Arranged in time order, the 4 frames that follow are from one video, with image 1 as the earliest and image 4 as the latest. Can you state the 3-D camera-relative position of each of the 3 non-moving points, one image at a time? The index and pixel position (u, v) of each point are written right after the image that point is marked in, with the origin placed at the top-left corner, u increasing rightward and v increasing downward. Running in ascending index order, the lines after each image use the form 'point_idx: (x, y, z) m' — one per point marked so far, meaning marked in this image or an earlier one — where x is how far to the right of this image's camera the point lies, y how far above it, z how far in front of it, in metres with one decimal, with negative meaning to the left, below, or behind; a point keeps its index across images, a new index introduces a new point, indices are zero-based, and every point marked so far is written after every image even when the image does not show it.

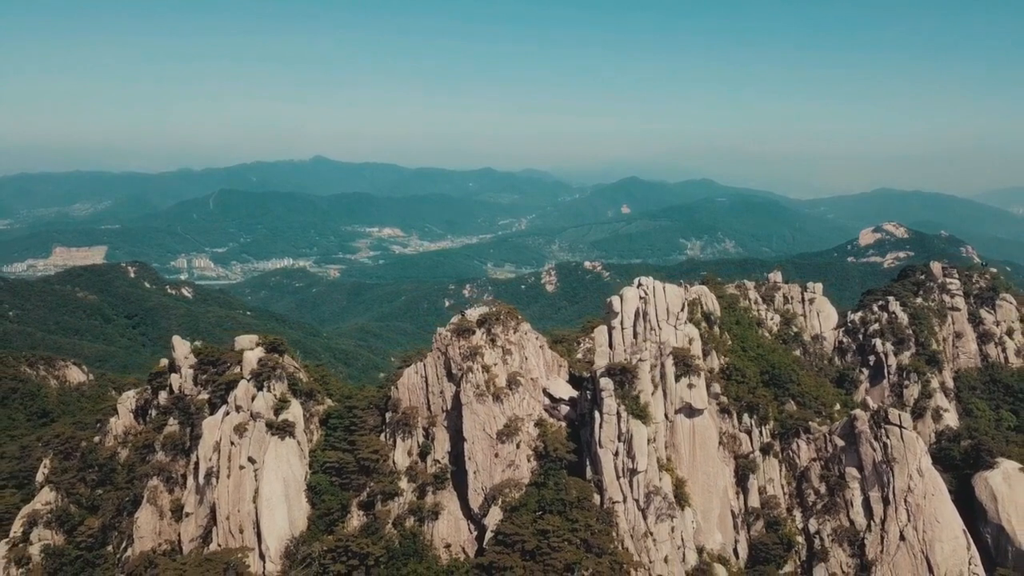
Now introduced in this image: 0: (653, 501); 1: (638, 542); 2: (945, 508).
0: (+4.2, -6.3, +19.9) m
1: (+3.7, -7.5, +19.7) m
2: (+12.9, -6.6, +19.7) m
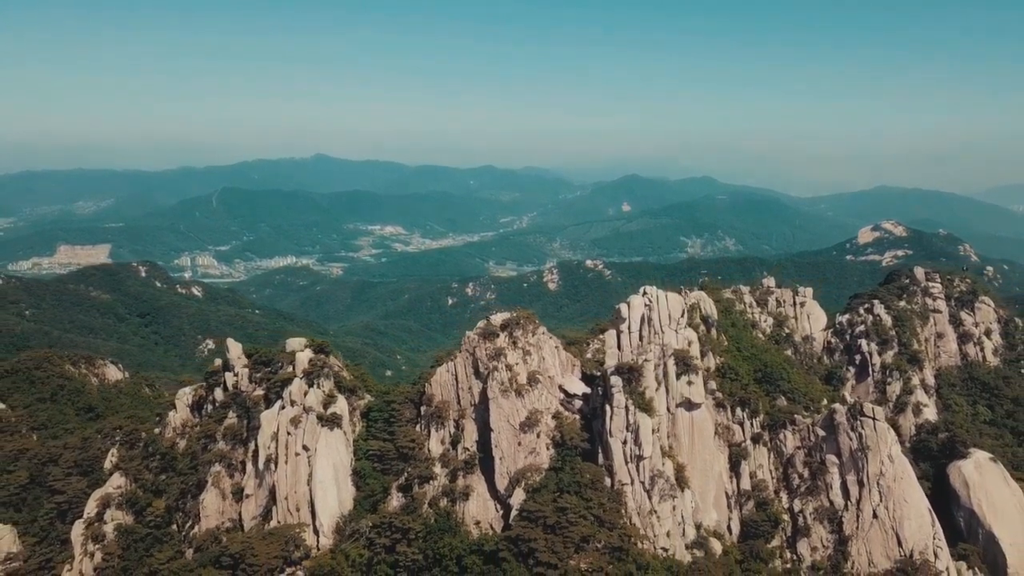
0: (+4.9, -6.7, +22.7) m
1: (+4.5, -7.8, +22.6) m
2: (+13.6, -6.9, +22.6) m
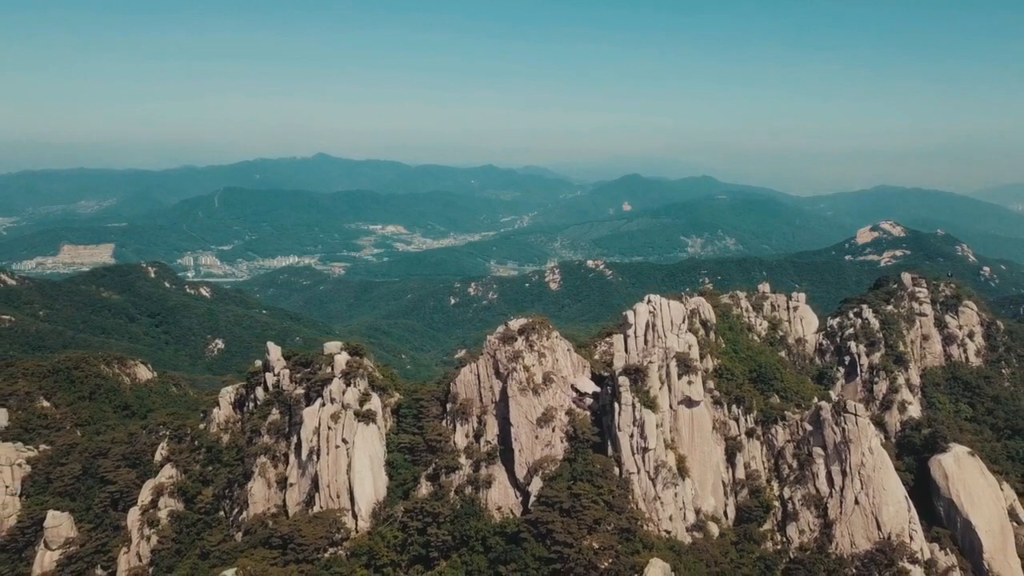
0: (+5.7, -7.0, +25.3) m
1: (+5.2, -8.2, +25.2) m
2: (+14.3, -7.2, +25.2) m
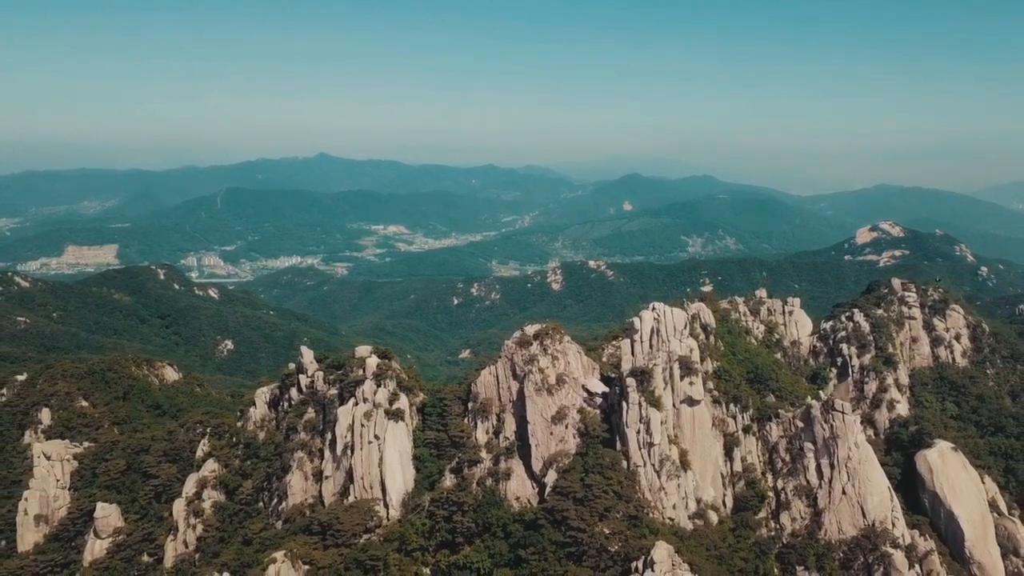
0: (+6.4, -7.4, +27.8) m
1: (+5.9, -8.6, +27.7) m
2: (+15.1, -7.6, +27.6) m
